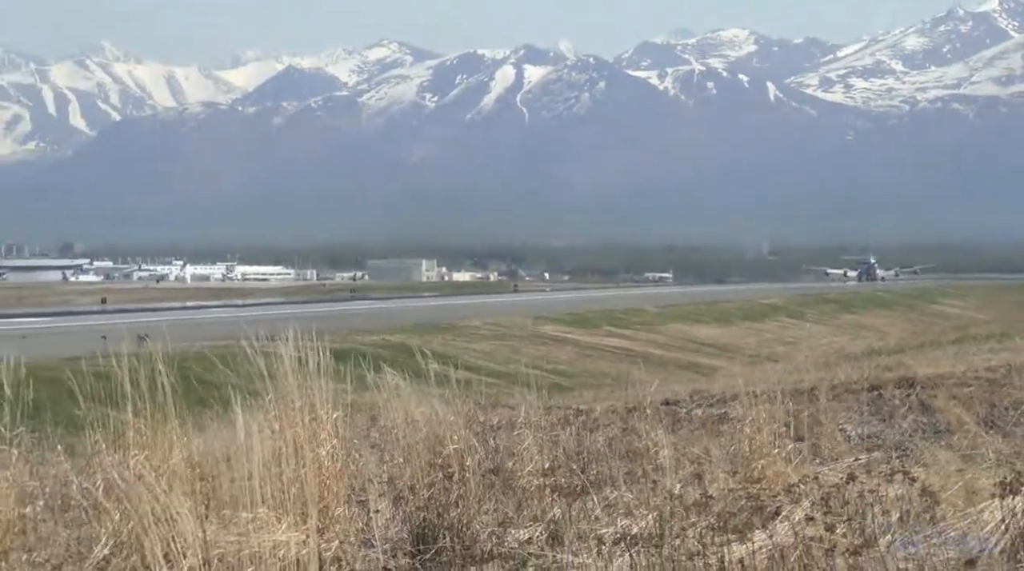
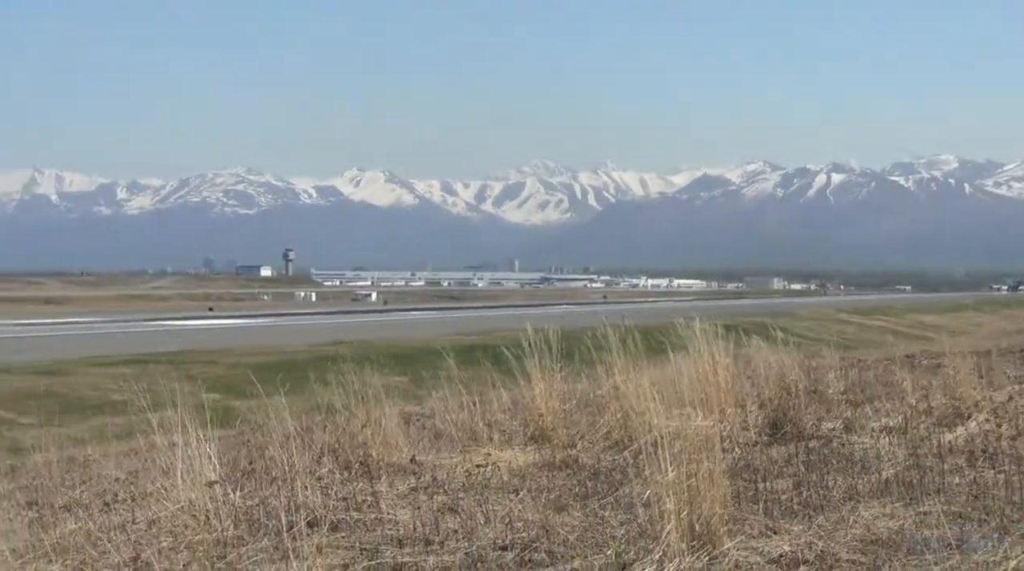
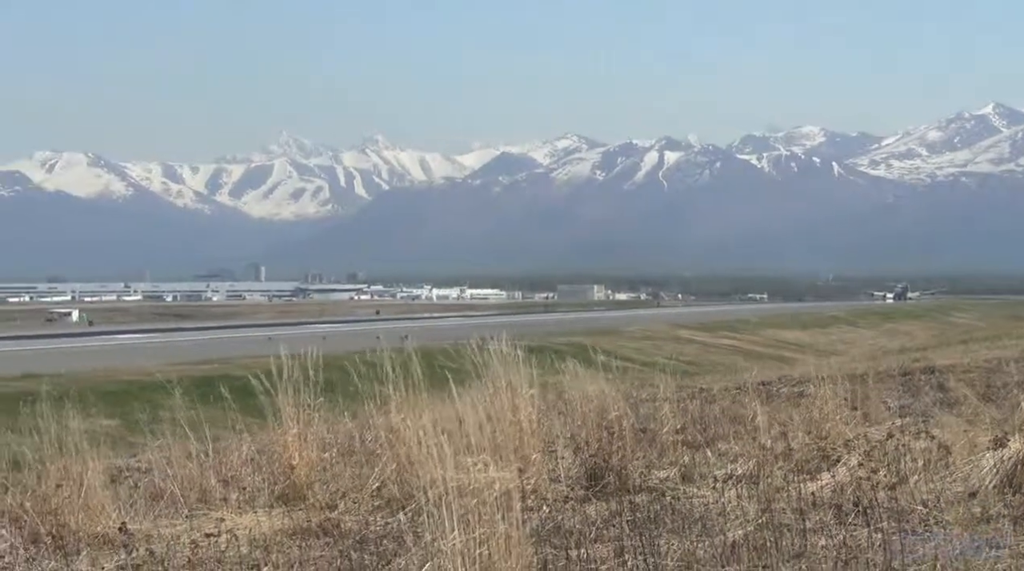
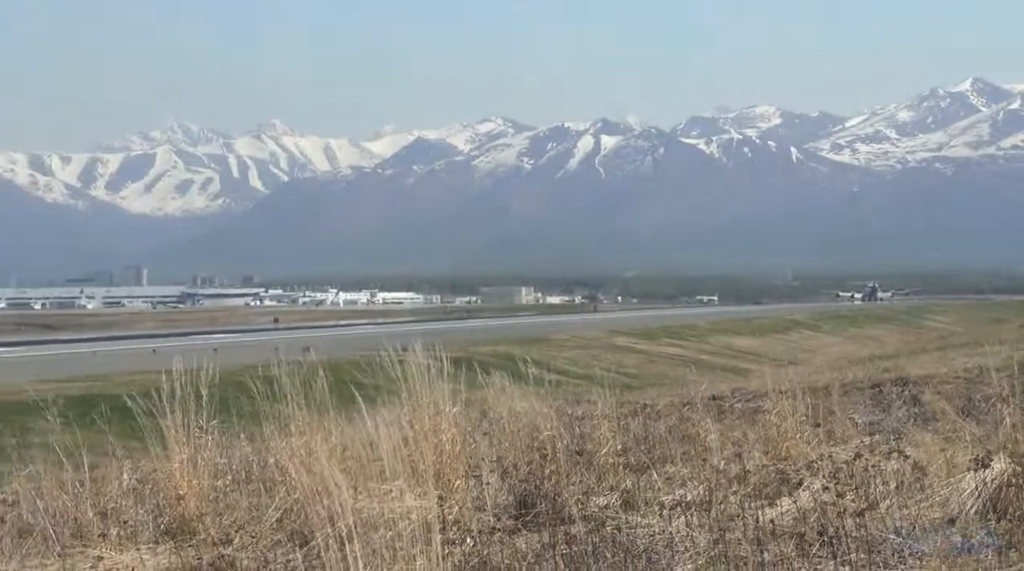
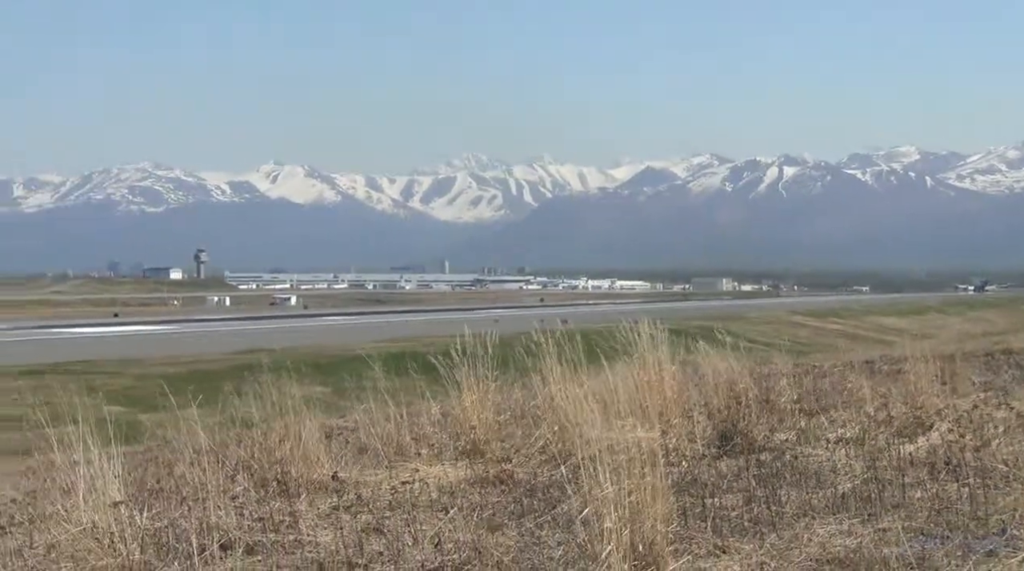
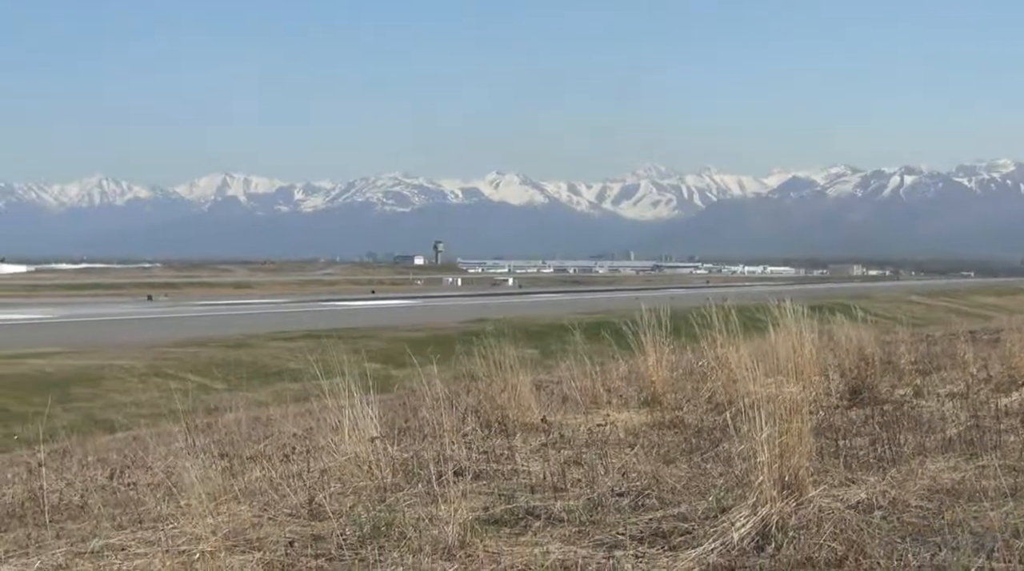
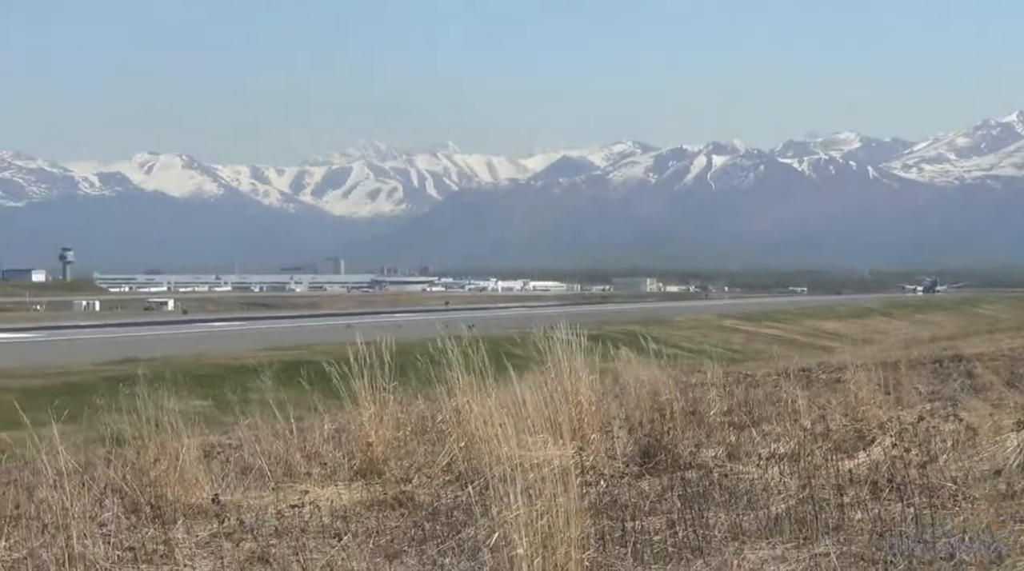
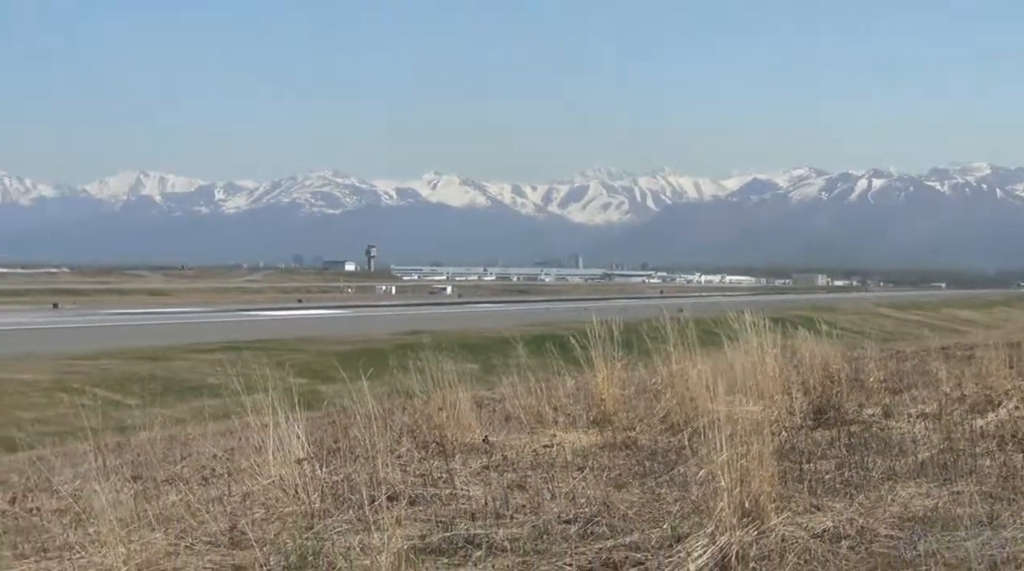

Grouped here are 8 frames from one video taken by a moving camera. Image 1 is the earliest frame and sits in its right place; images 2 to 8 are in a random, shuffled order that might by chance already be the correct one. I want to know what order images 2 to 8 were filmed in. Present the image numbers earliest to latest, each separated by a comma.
4, 3, 7, 5, 2, 8, 6
